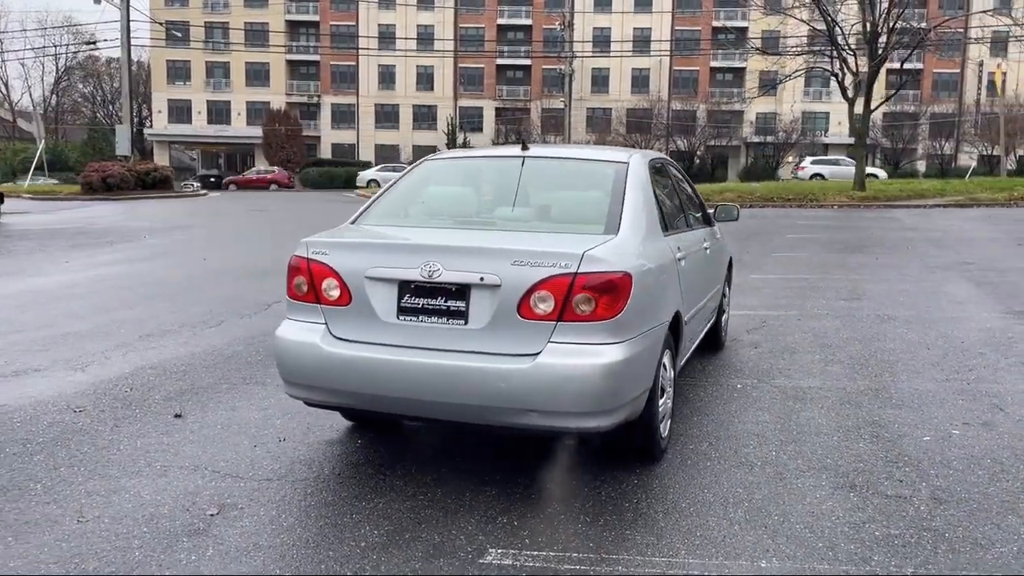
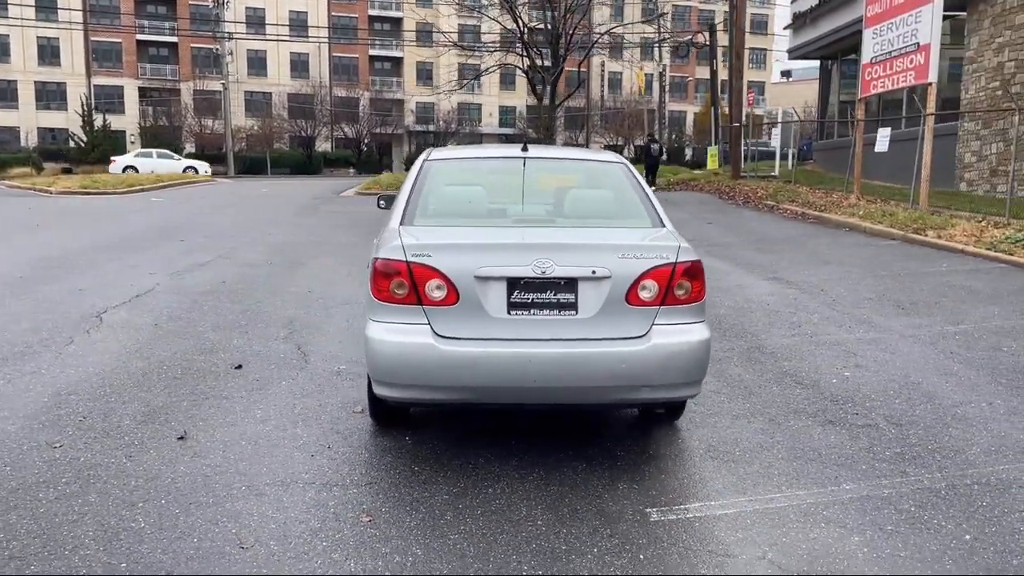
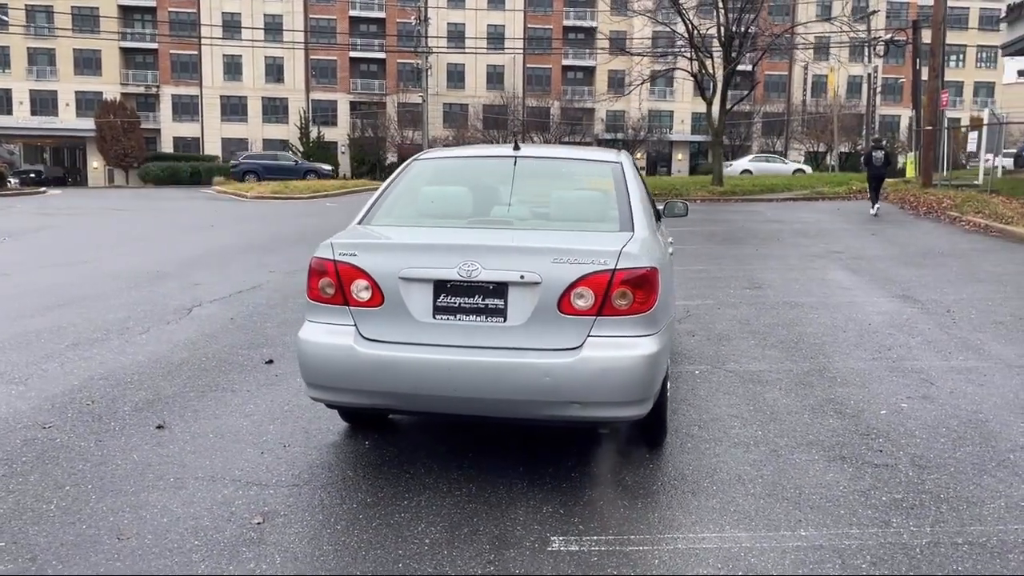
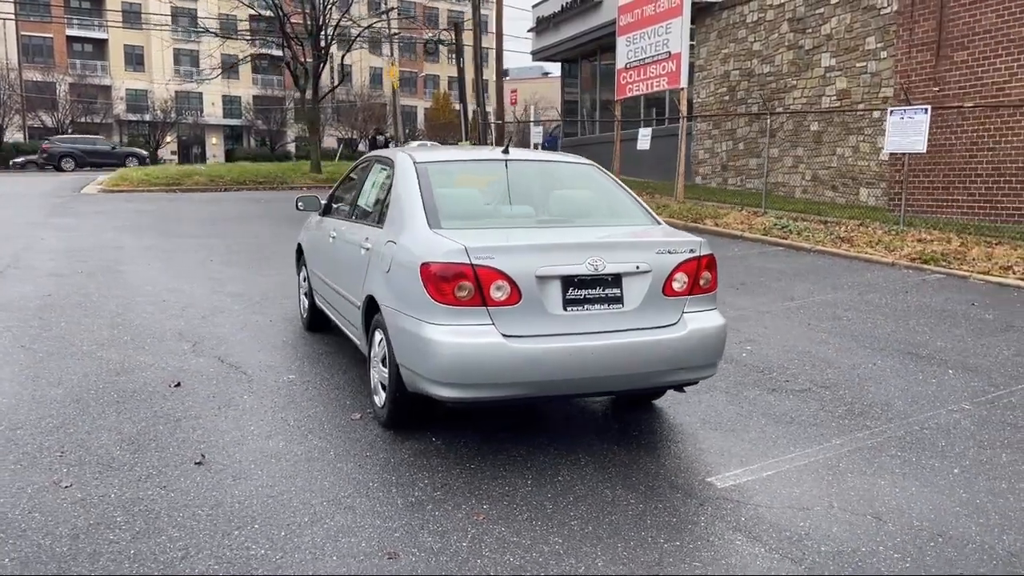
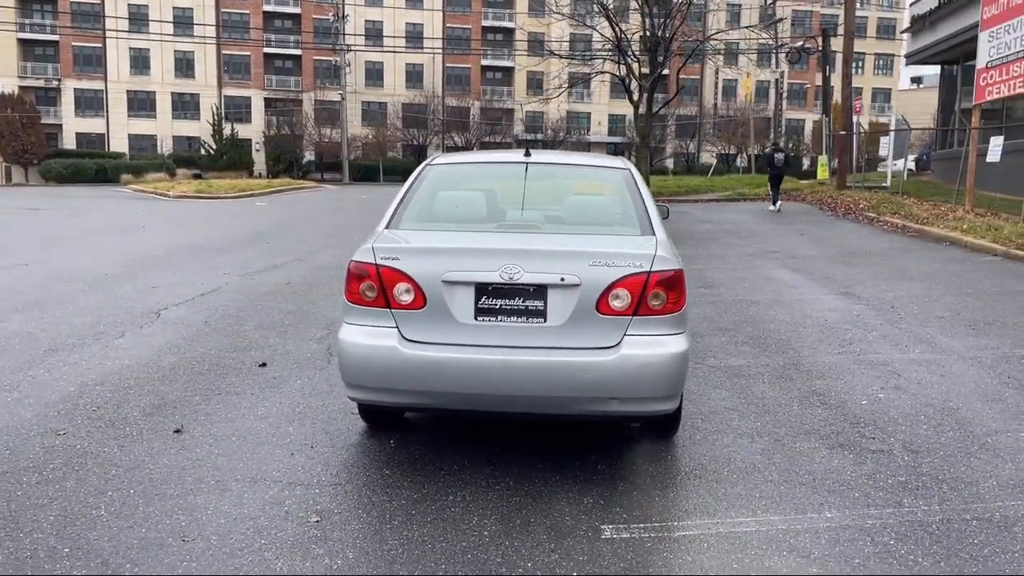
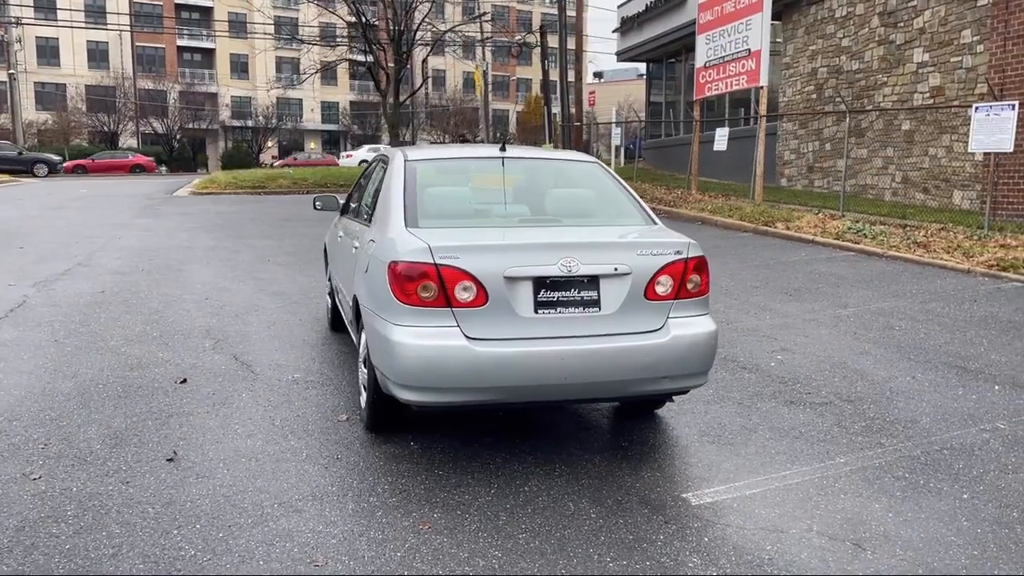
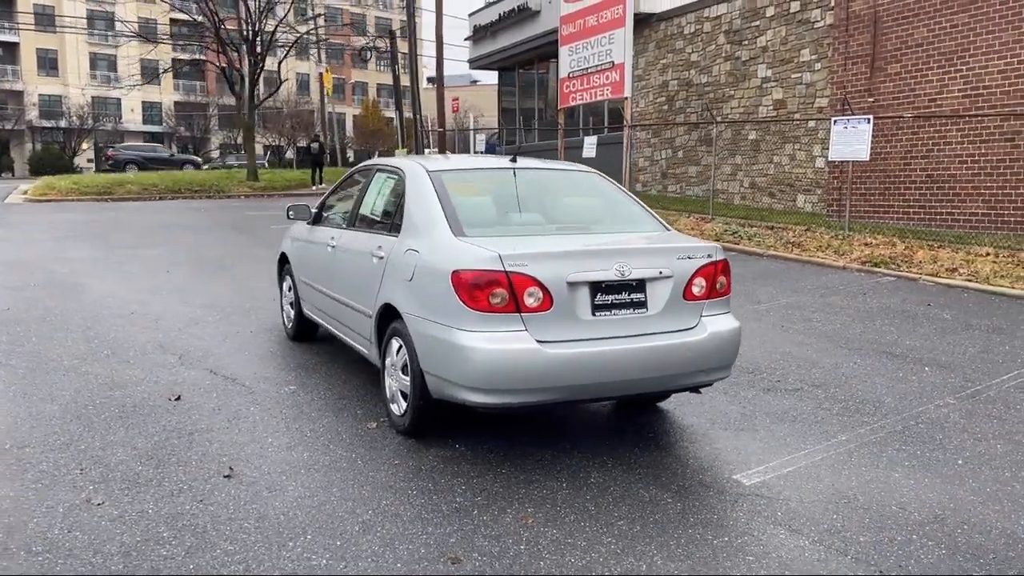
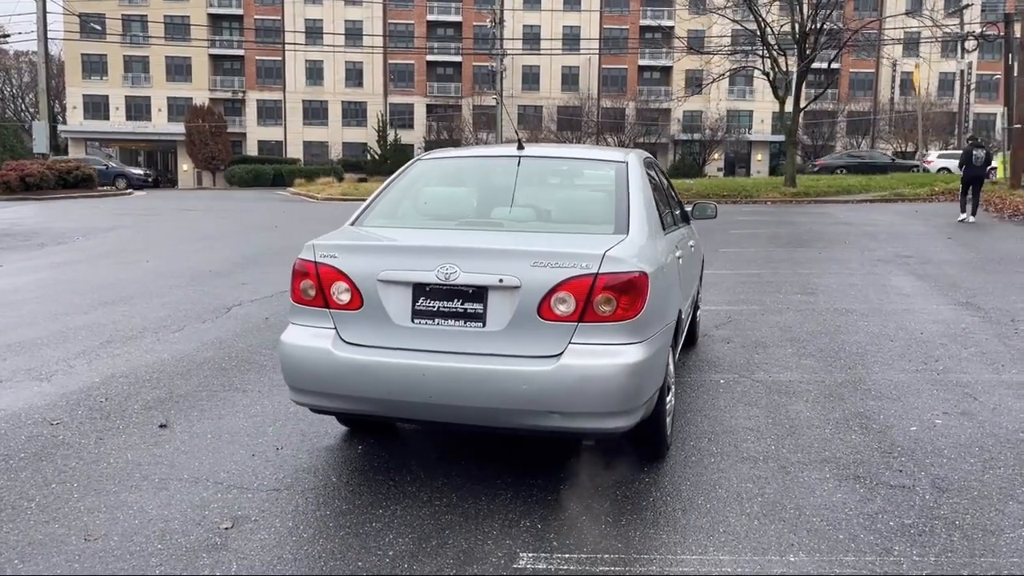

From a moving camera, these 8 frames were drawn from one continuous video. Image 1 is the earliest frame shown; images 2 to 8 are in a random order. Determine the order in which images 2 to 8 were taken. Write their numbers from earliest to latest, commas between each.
8, 3, 5, 2, 6, 4, 7
